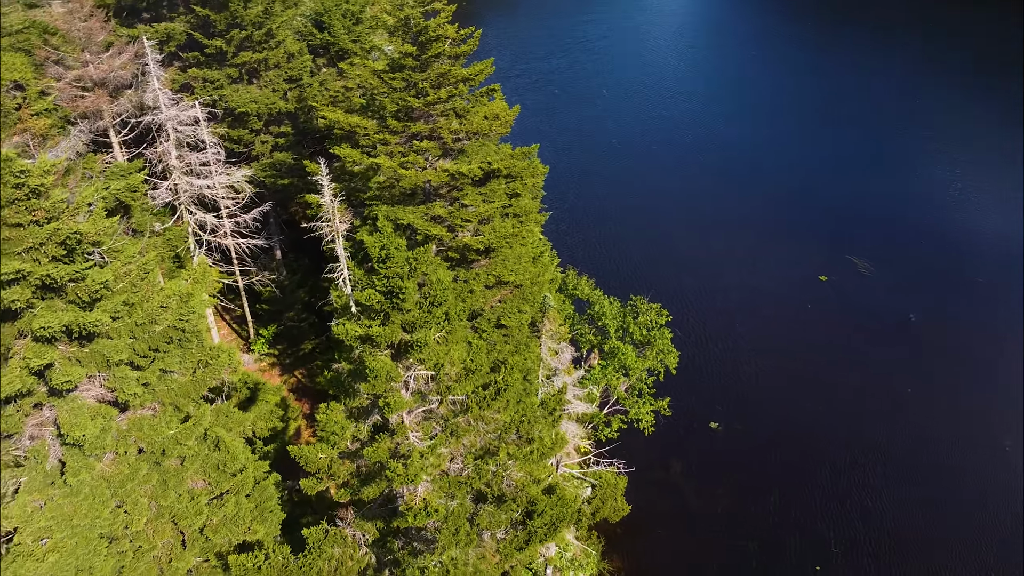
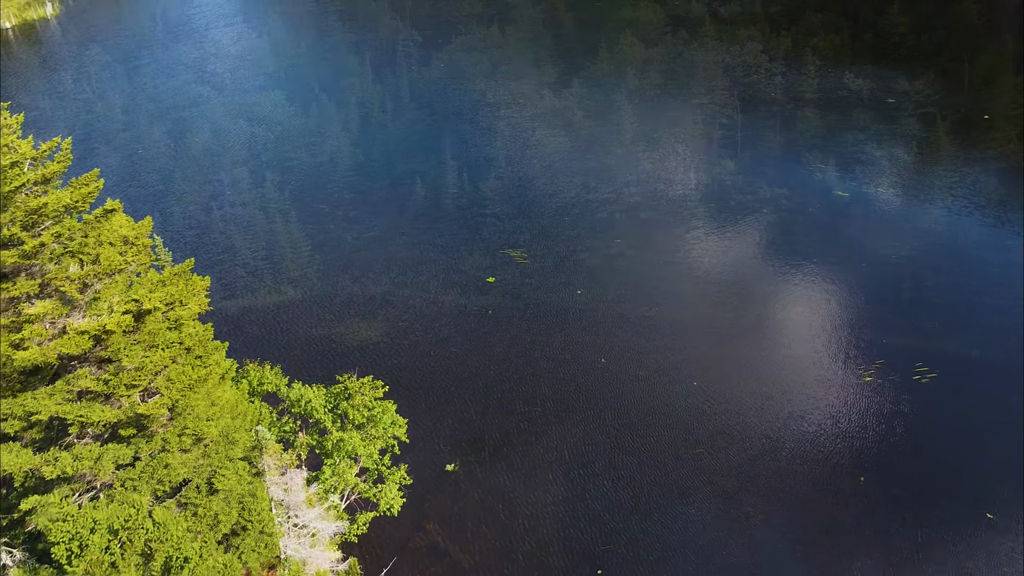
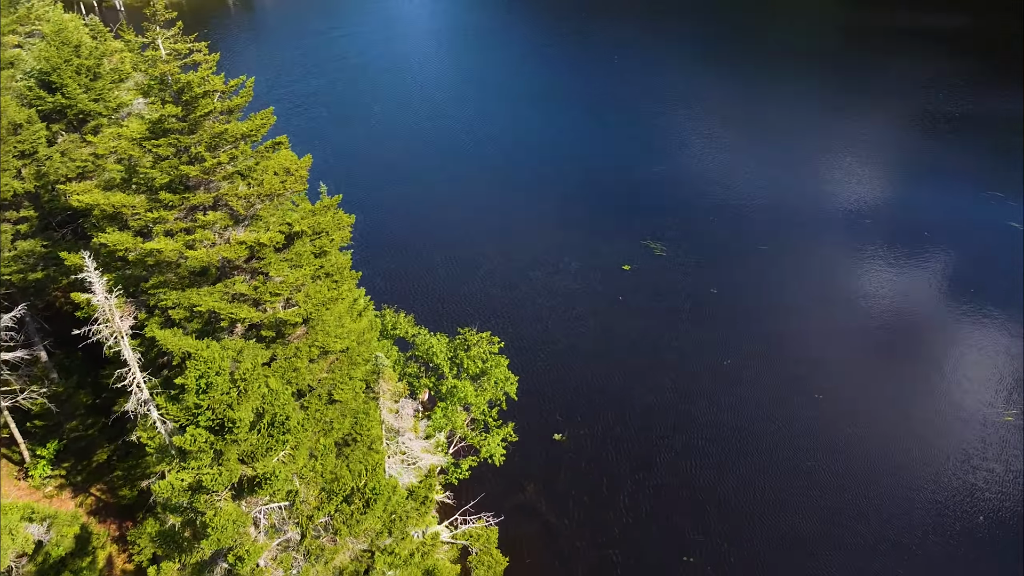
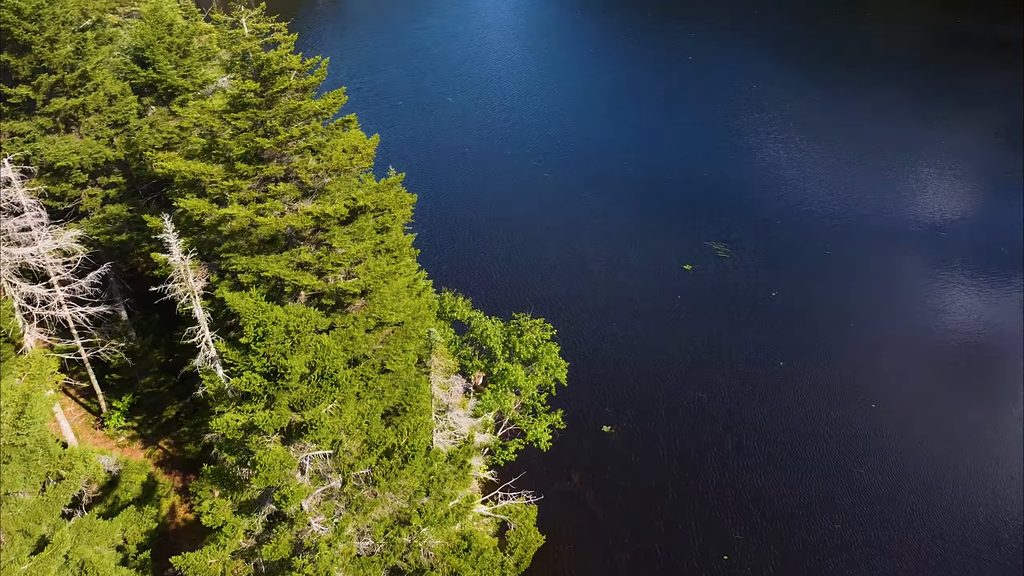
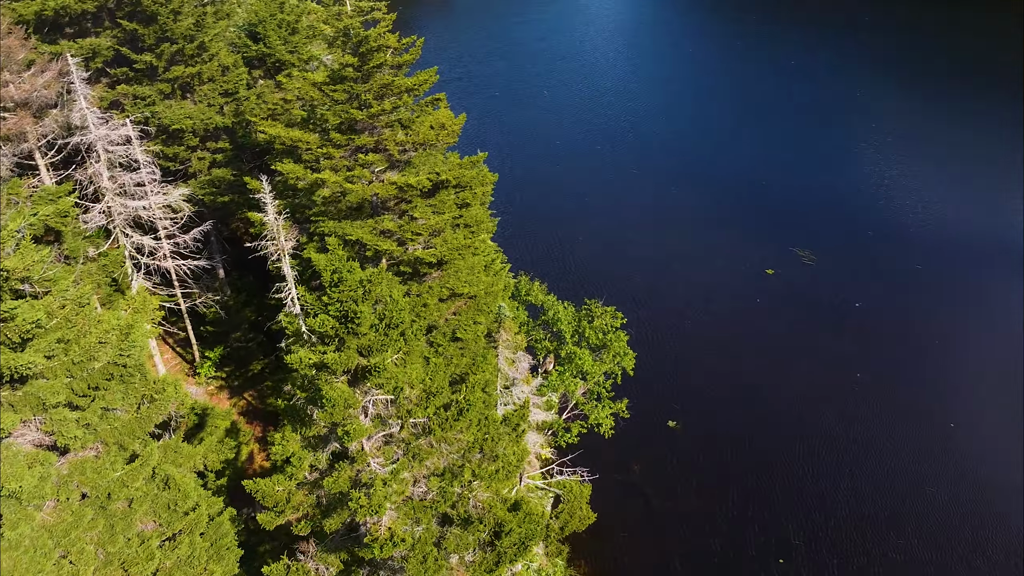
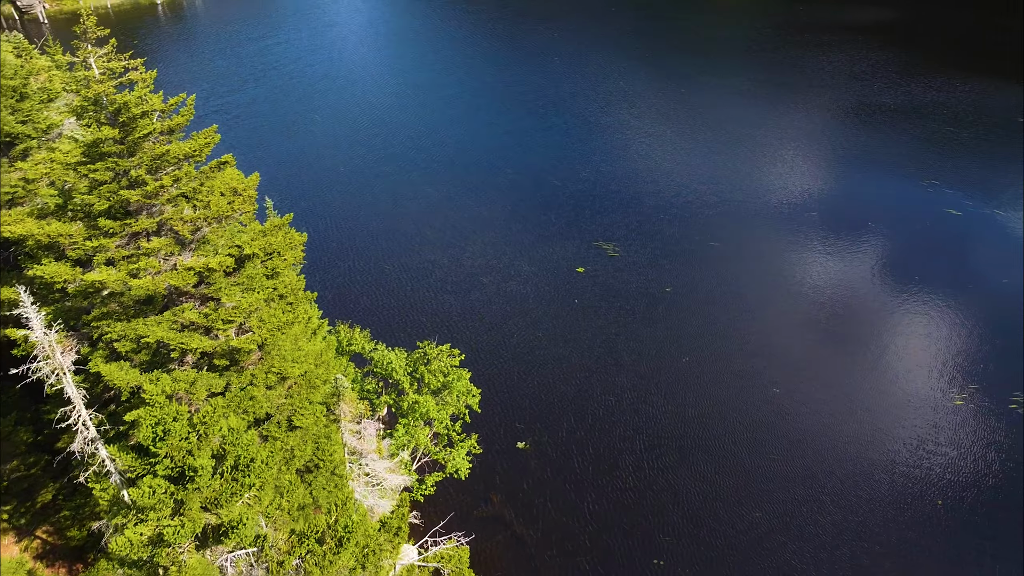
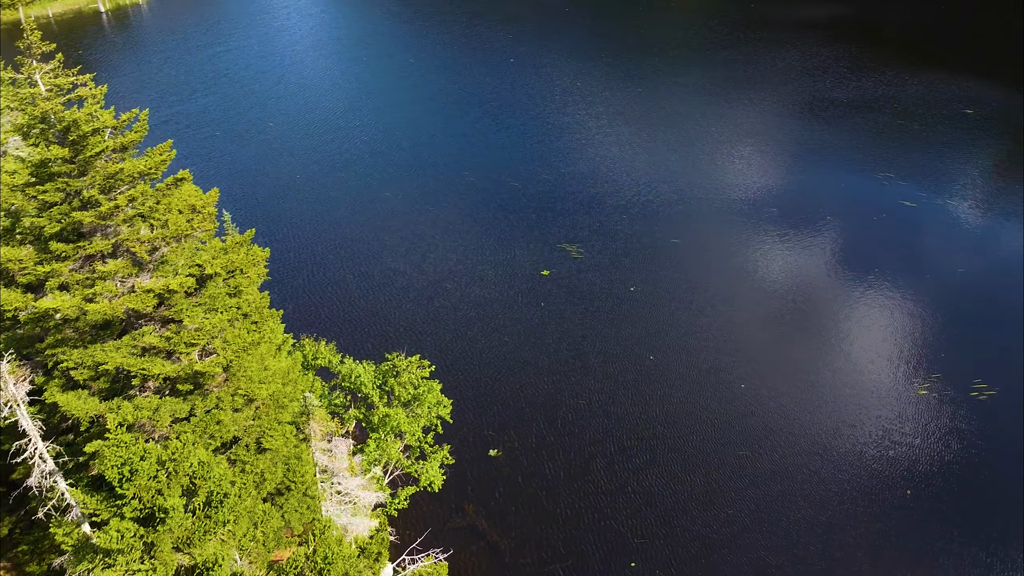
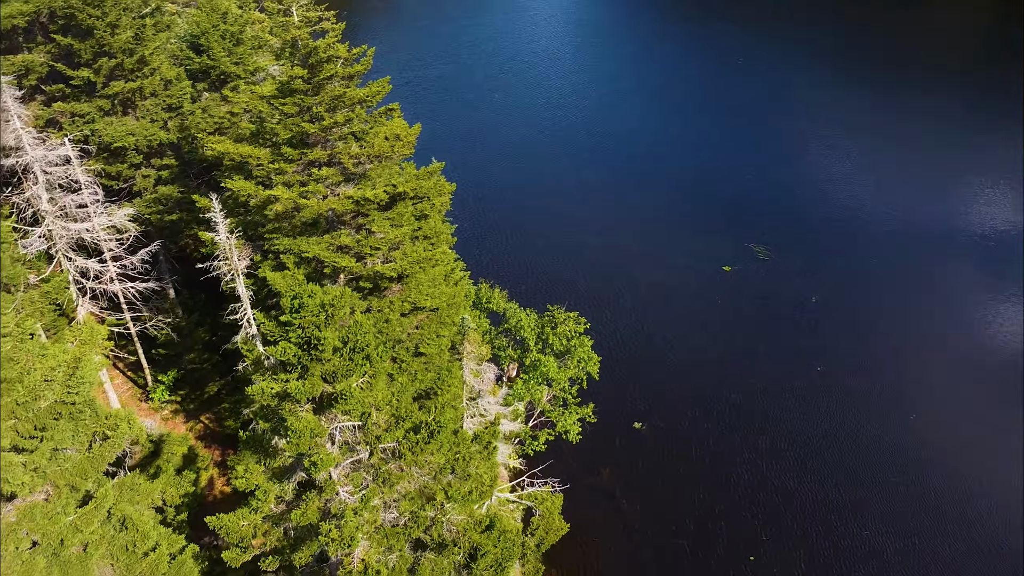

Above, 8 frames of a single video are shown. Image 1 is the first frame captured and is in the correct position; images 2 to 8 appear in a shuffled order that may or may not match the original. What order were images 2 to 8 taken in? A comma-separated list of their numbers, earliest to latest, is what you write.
5, 8, 4, 3, 6, 7, 2
